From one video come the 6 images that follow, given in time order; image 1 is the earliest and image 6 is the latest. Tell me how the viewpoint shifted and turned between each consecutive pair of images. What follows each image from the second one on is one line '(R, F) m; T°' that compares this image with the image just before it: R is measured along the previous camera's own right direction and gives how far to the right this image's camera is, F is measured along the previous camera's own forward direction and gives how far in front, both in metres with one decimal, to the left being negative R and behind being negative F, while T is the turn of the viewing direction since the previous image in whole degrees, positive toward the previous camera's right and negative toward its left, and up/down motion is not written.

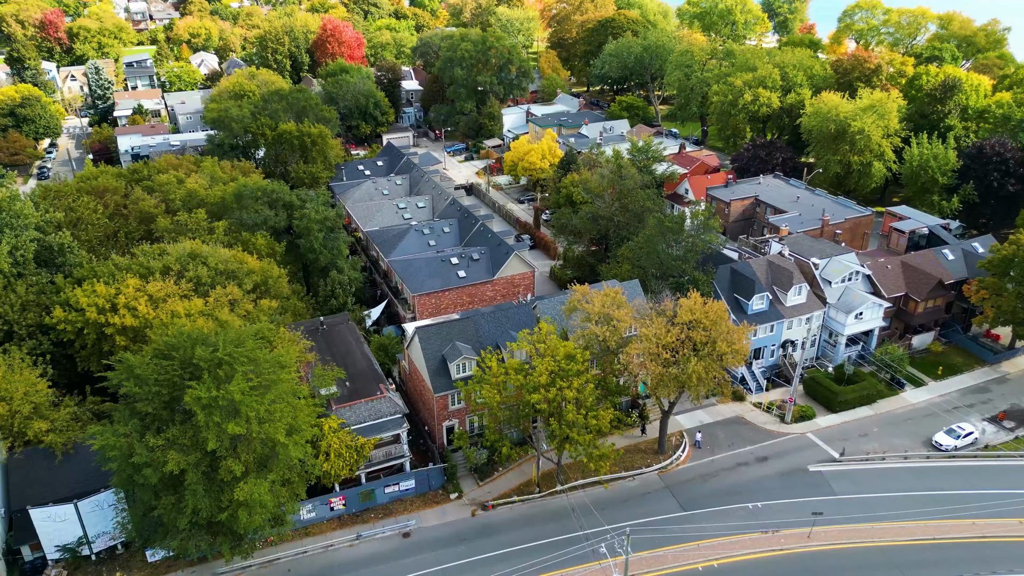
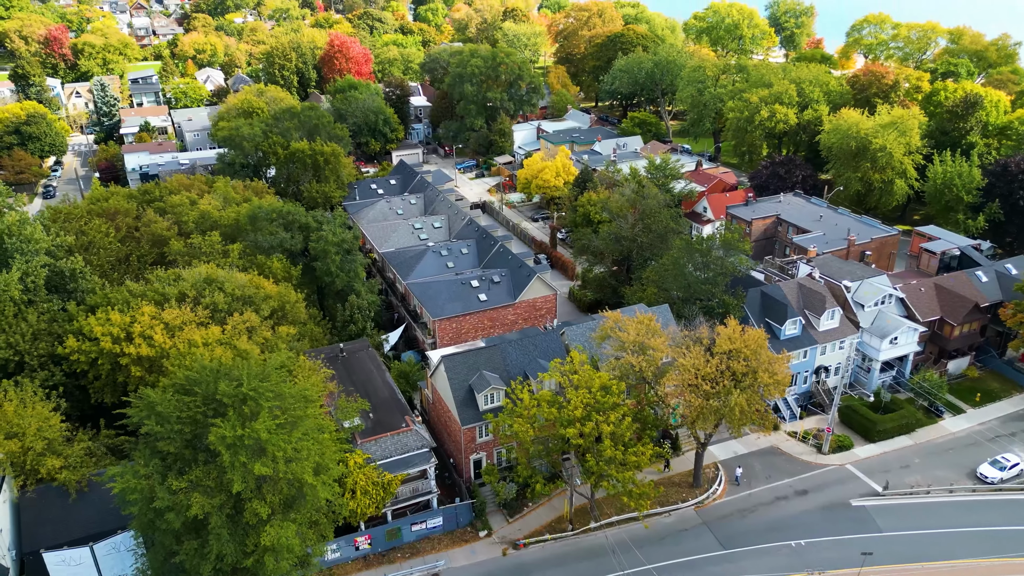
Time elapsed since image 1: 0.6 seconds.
(-0.9, +0.8) m; 0°
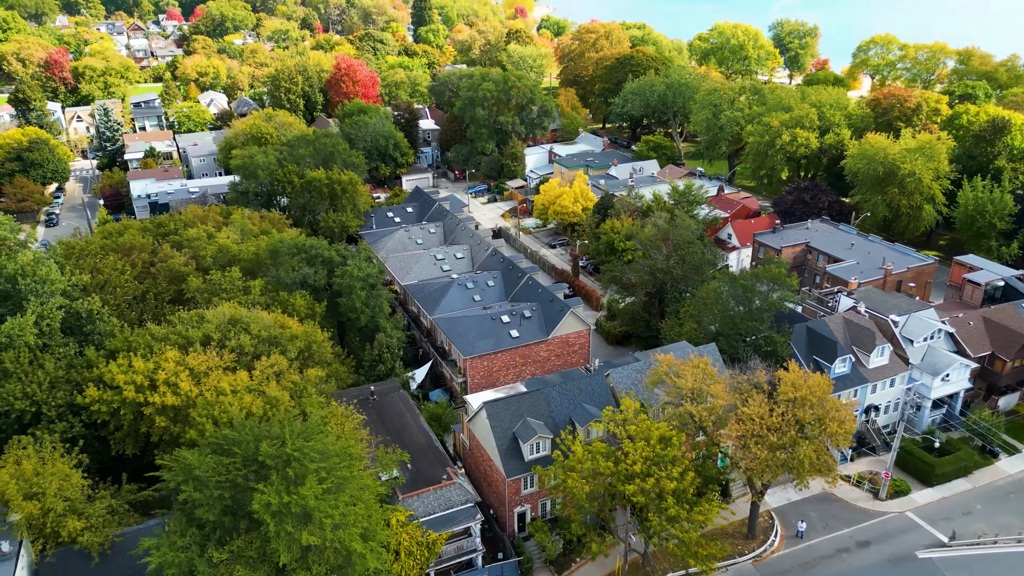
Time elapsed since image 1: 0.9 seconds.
(-1.5, +1.1) m; +1°
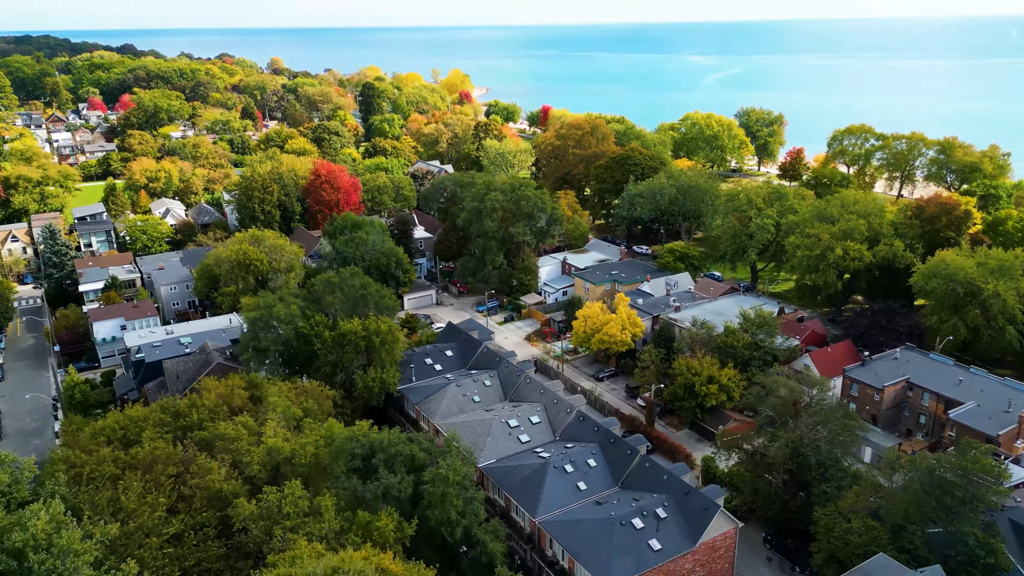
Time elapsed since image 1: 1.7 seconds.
(-6.3, +5.1) m; +6°
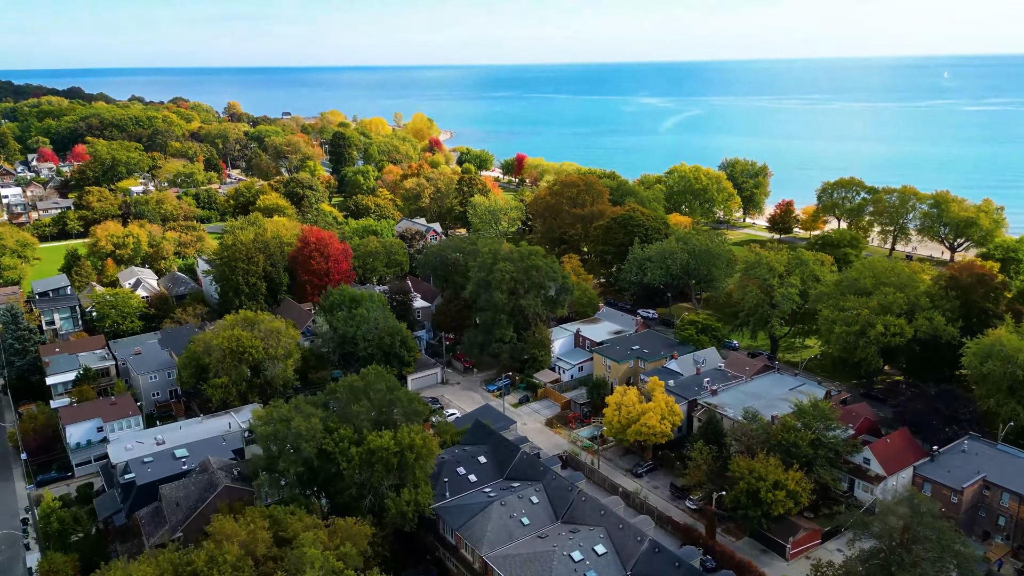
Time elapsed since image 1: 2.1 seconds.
(-3.5, +3.2) m; +3°
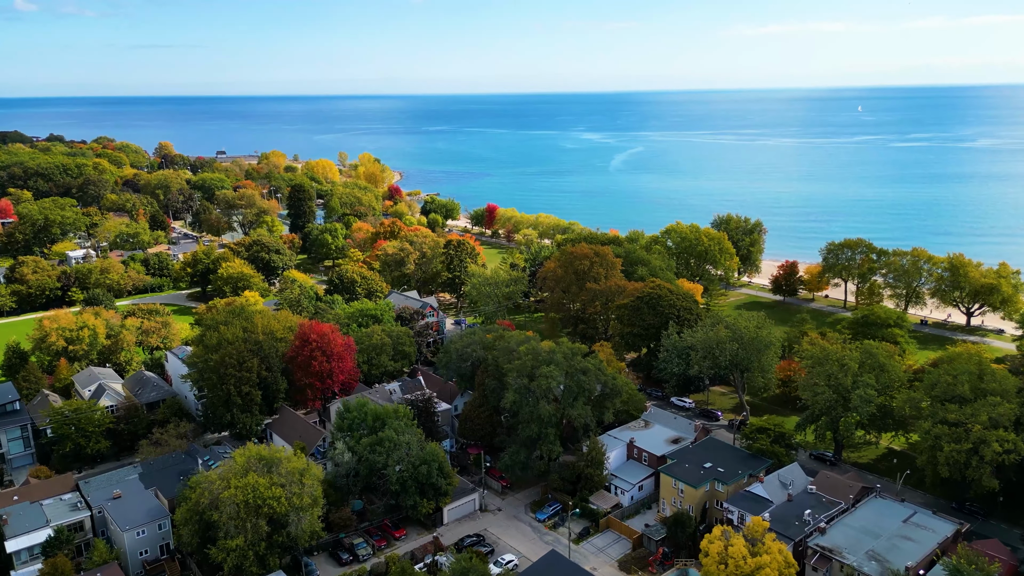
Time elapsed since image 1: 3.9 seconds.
(-6.3, +6.0) m; +5°
